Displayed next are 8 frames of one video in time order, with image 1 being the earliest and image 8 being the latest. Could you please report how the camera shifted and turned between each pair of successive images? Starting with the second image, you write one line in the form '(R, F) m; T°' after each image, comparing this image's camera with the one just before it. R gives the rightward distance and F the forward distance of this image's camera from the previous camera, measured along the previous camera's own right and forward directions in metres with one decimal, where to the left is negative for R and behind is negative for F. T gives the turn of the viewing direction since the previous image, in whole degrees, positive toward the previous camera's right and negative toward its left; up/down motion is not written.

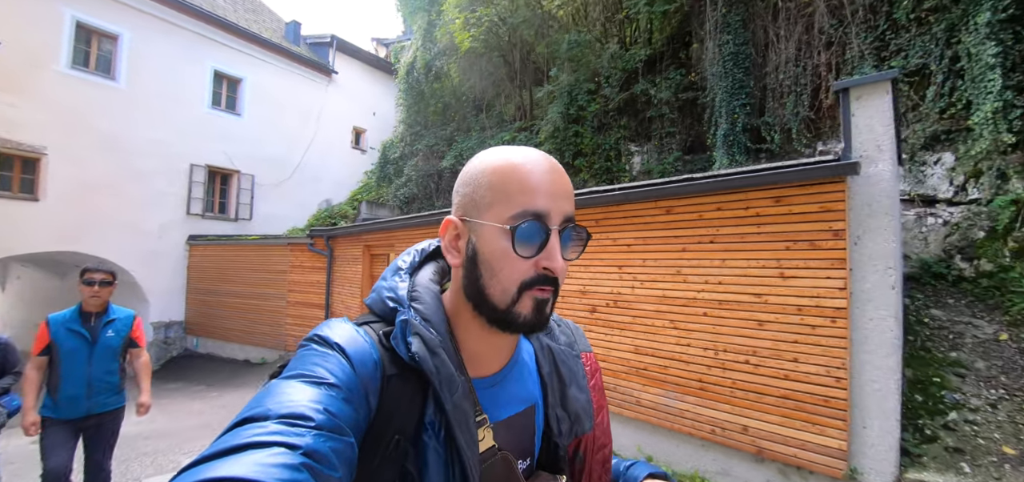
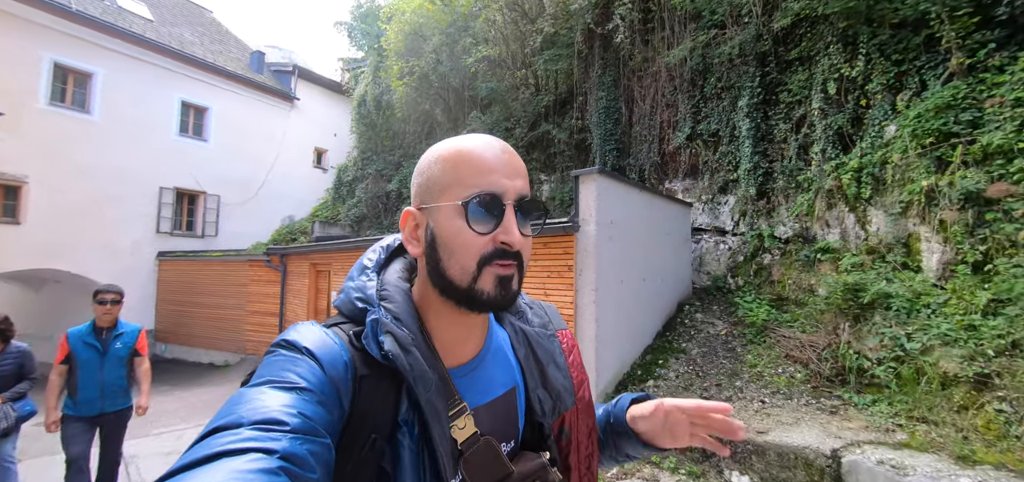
(+1.6, -1.8) m; +2°
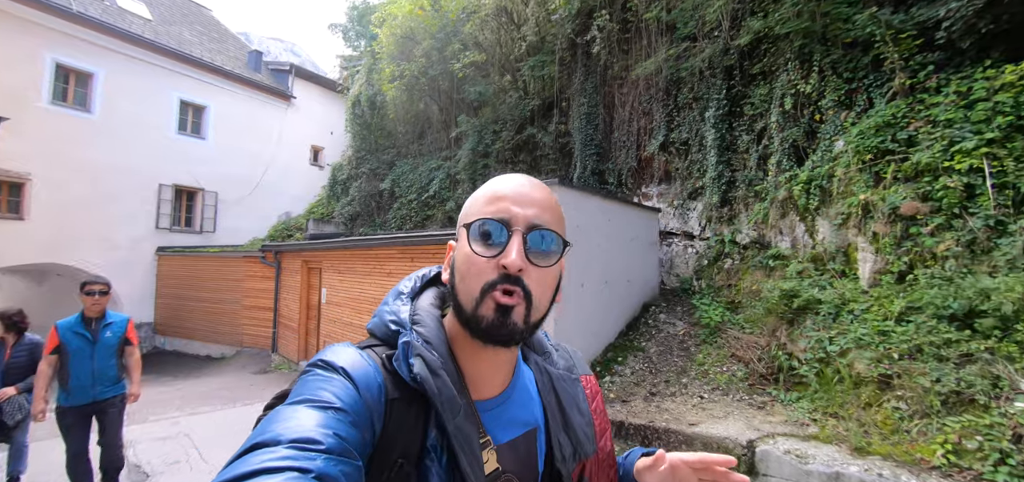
(+0.5, -0.4) m; 0°
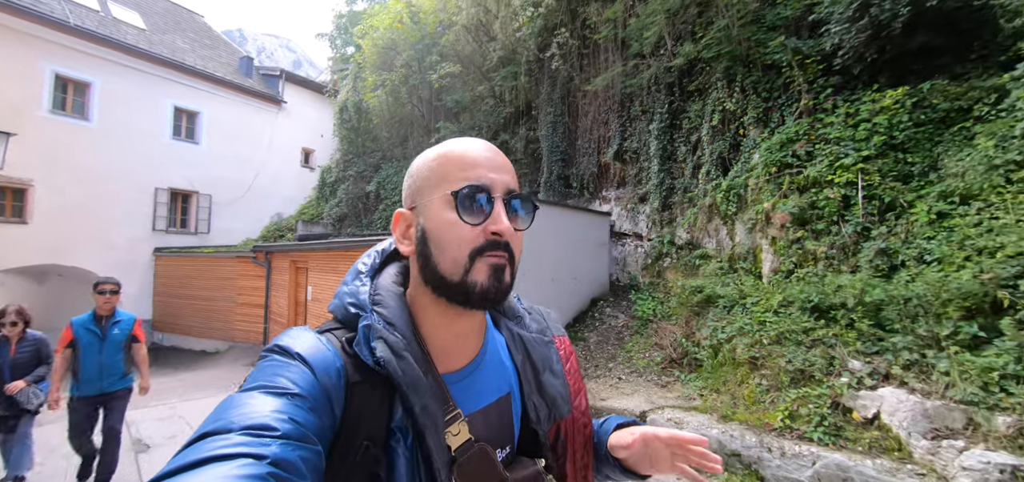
(+0.7, -0.8) m; 0°
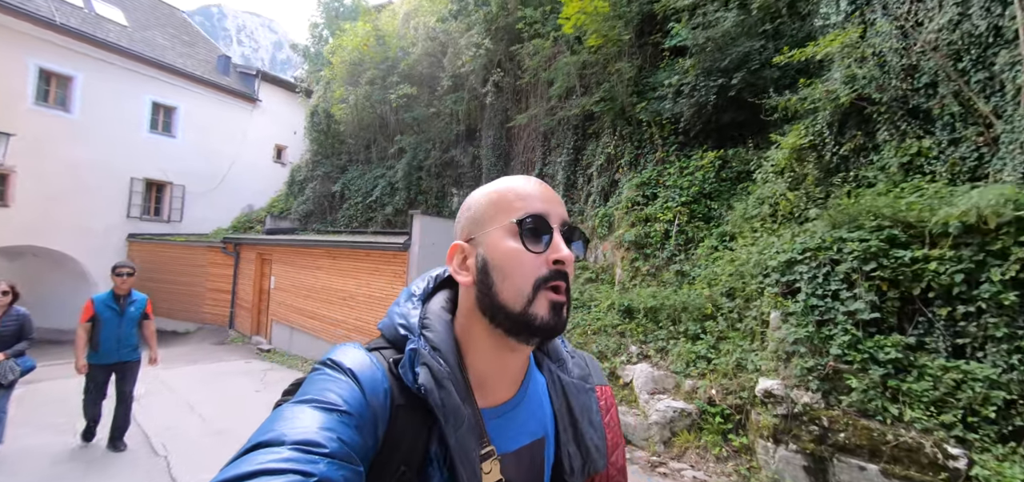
(+1.3, -1.9) m; +3°
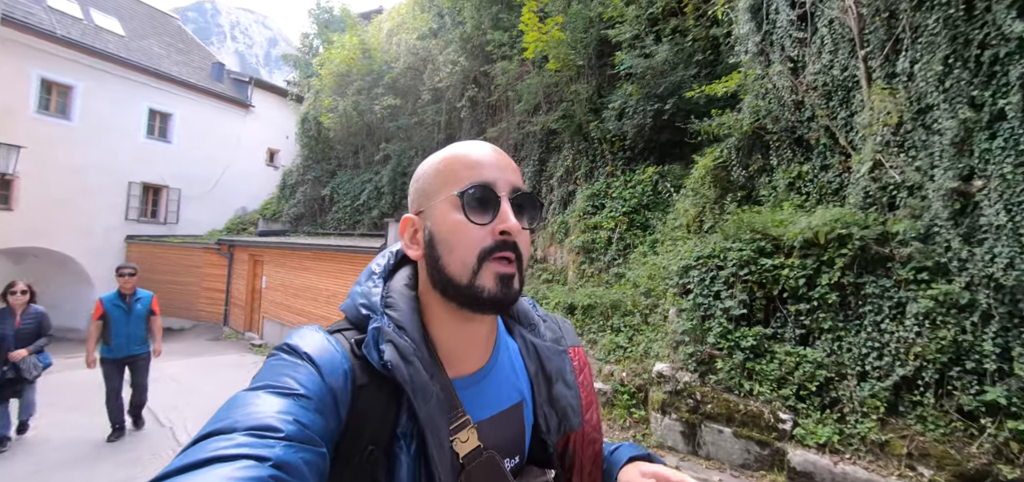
(+0.8, -1.0) m; 0°
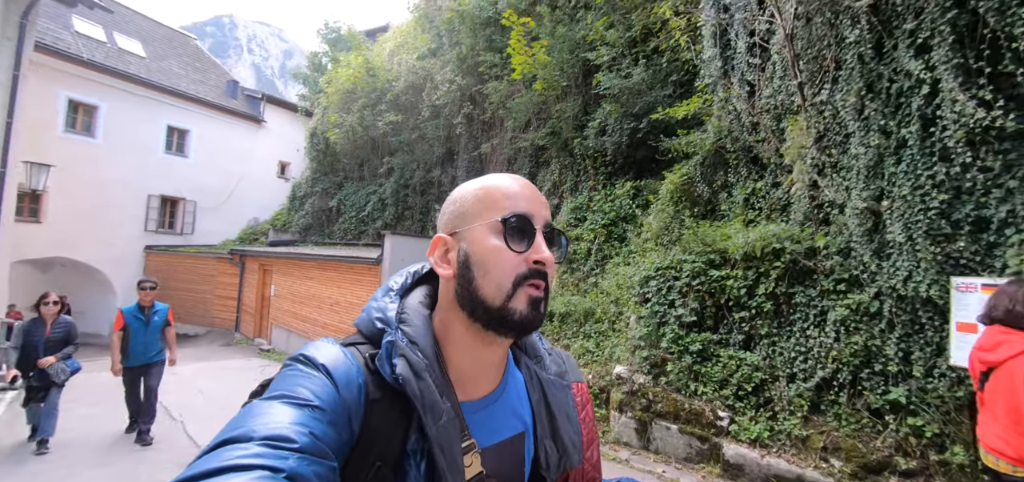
(+0.6, -0.6) m; -2°
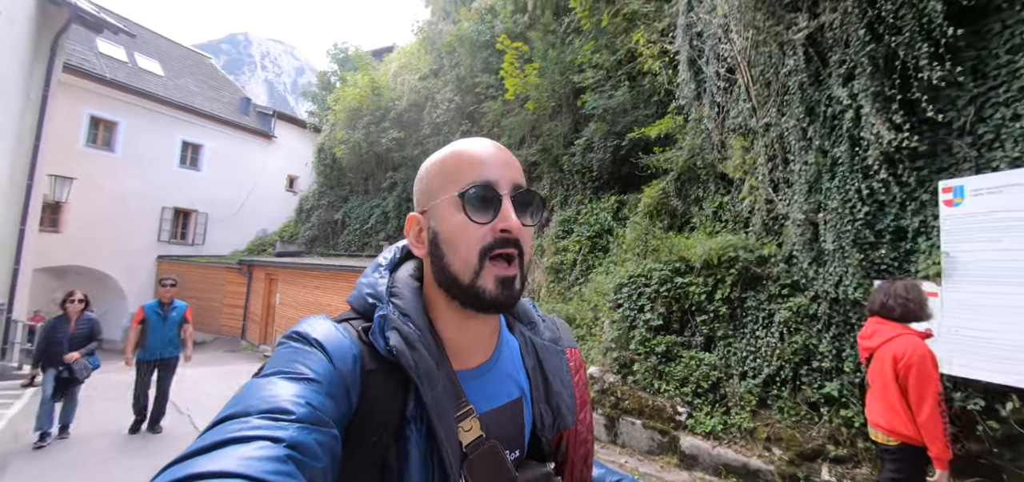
(+0.4, -0.5) m; -1°
